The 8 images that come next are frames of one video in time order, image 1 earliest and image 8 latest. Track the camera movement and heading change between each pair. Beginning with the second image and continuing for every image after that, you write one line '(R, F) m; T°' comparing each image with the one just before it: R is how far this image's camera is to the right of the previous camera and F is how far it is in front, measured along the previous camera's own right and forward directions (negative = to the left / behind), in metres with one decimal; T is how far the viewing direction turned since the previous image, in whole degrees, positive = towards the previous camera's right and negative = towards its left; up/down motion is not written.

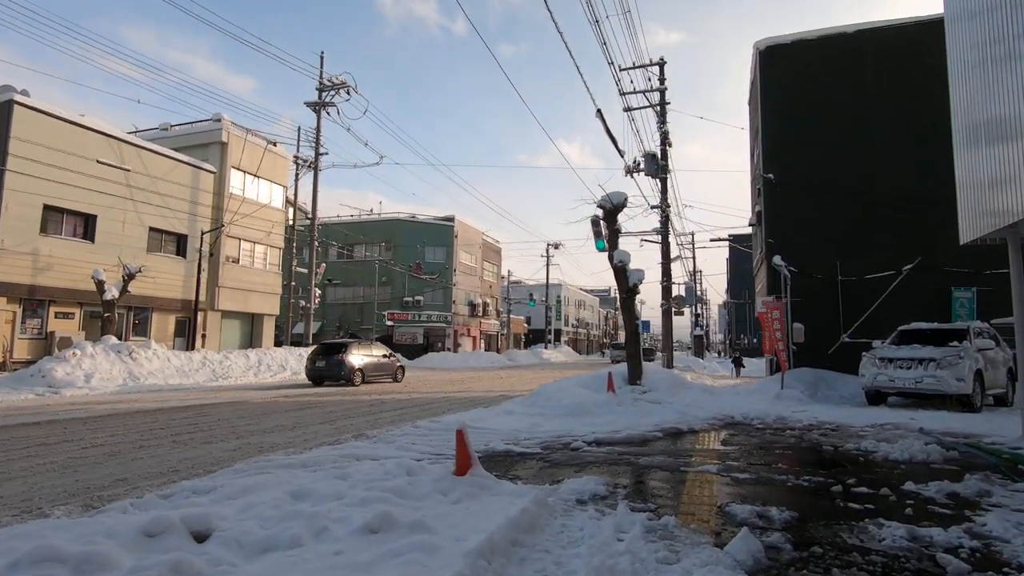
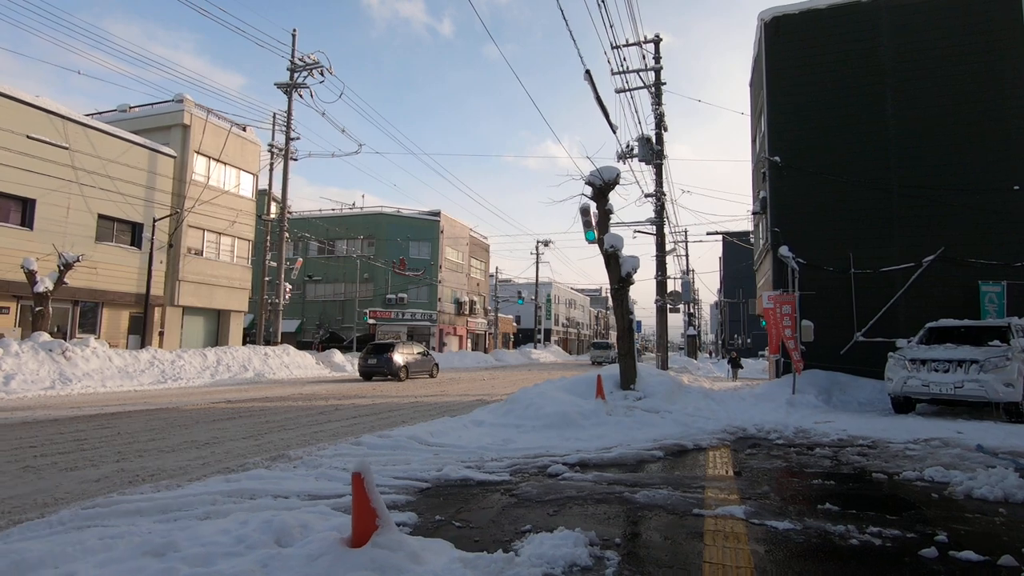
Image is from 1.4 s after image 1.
(+0.4, +1.9) m; +1°
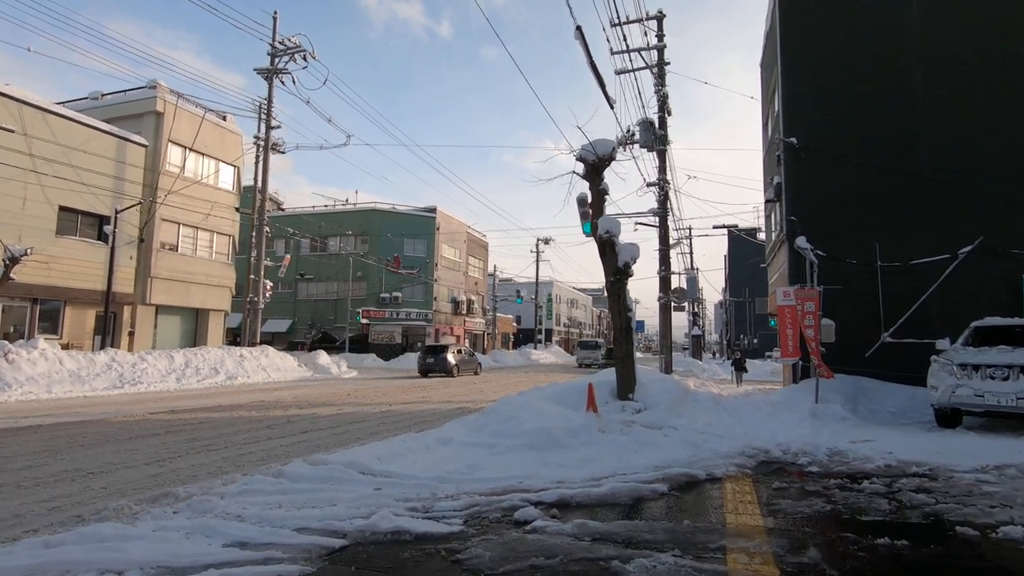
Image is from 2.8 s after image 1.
(+0.5, +1.7) m; 0°
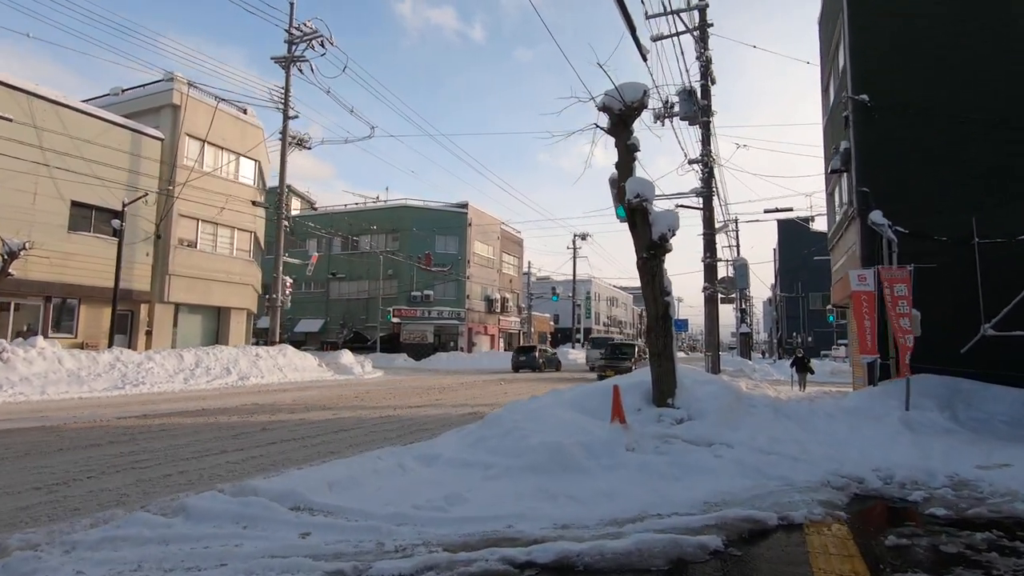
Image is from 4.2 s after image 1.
(+0.5, +1.9) m; -4°
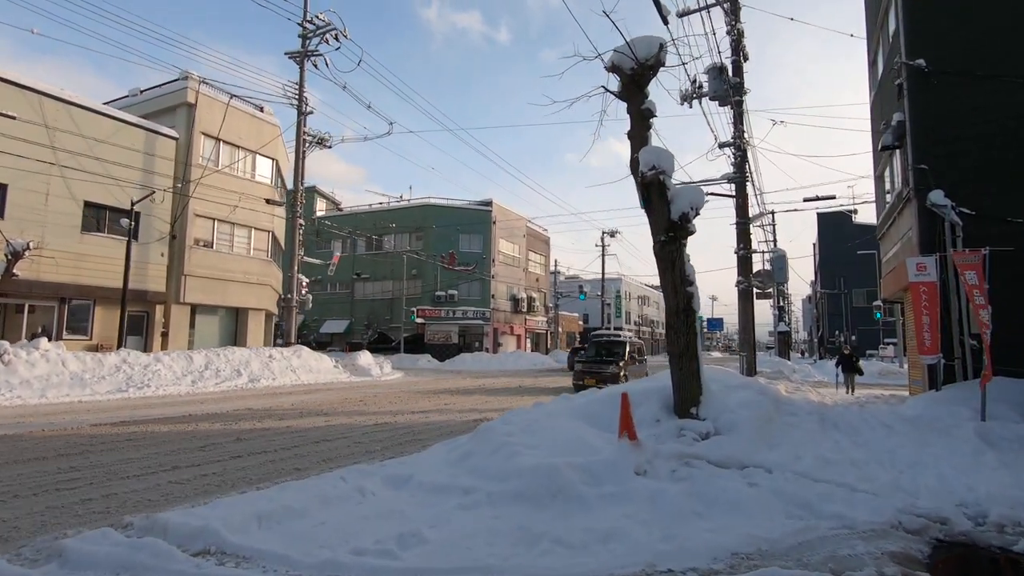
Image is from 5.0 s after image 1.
(+0.5, +1.2) m; -3°
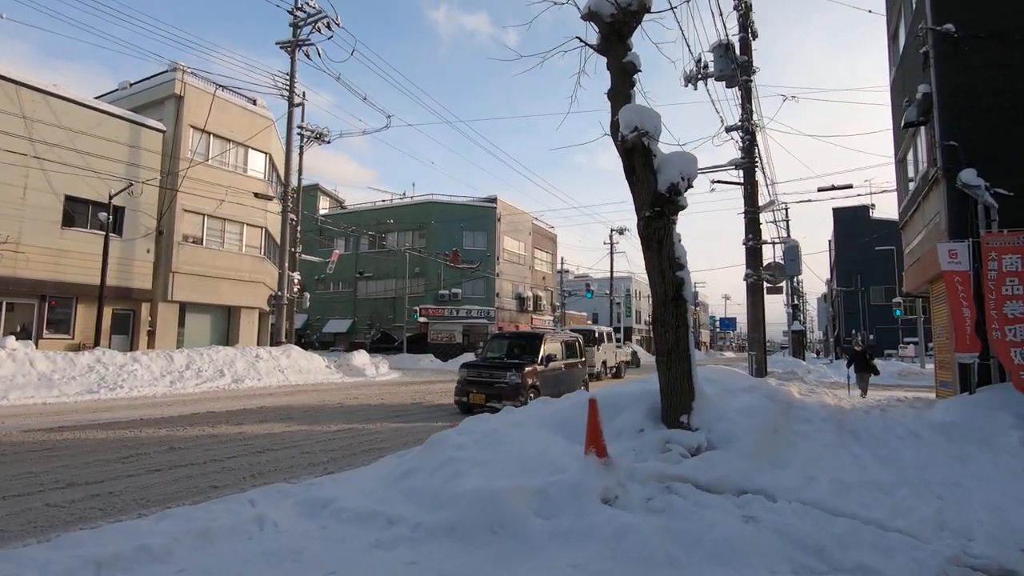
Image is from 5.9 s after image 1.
(+0.6, +1.1) m; -1°
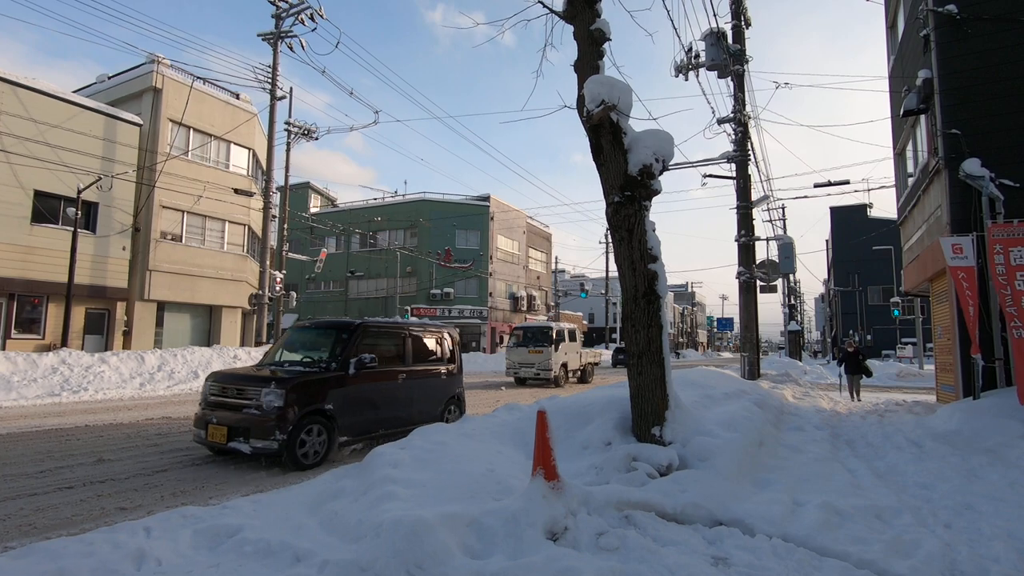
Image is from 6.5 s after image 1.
(+0.4, +0.7) m; 0°
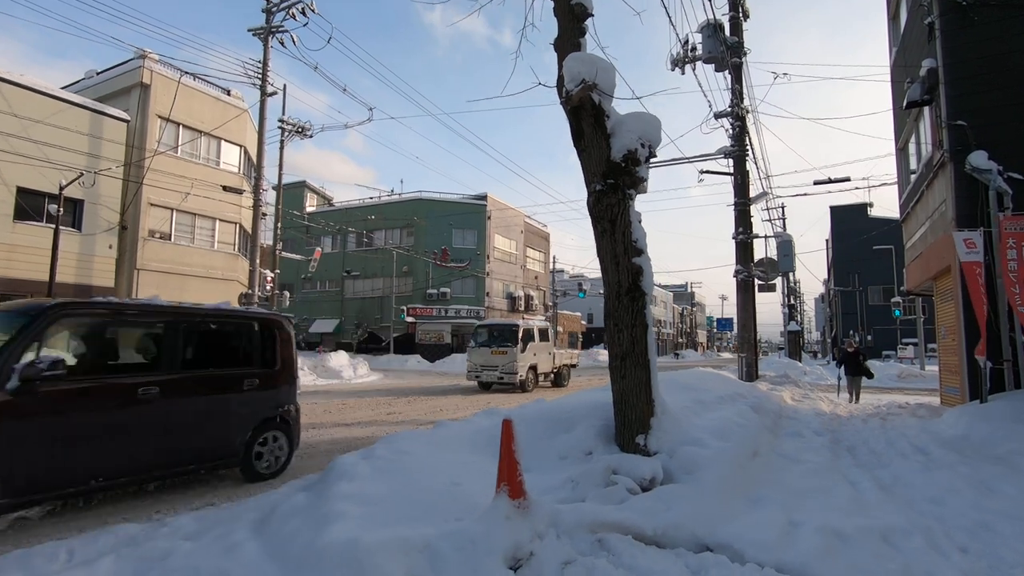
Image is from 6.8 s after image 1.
(+0.2, +0.4) m; 0°
